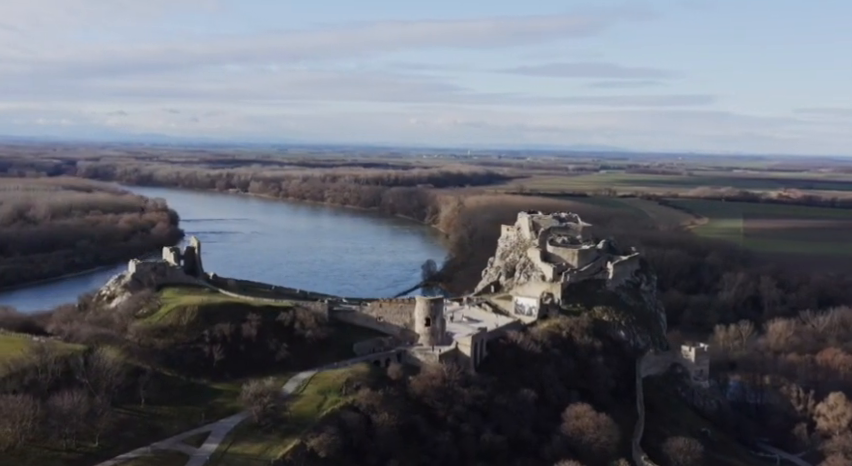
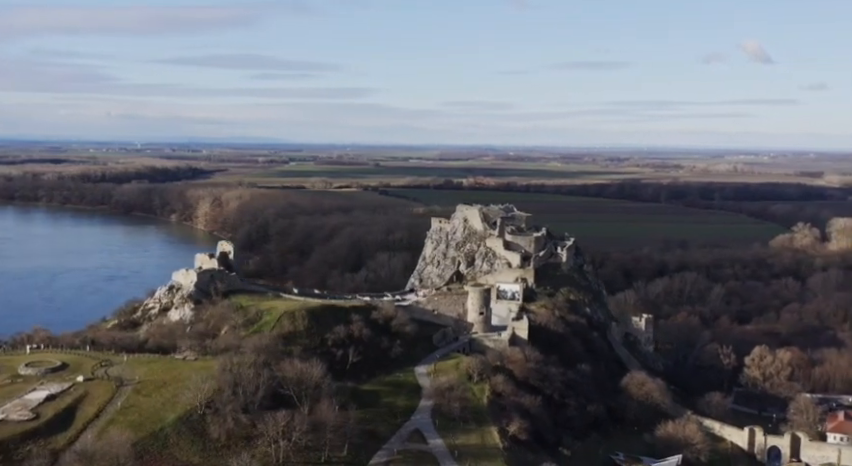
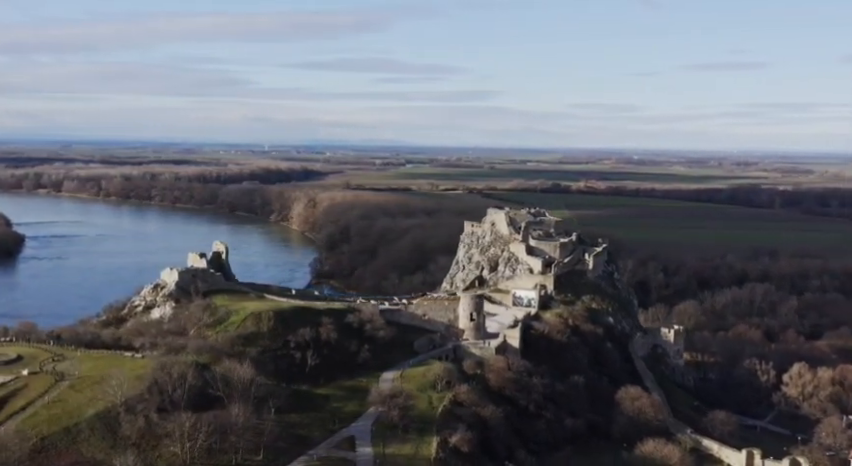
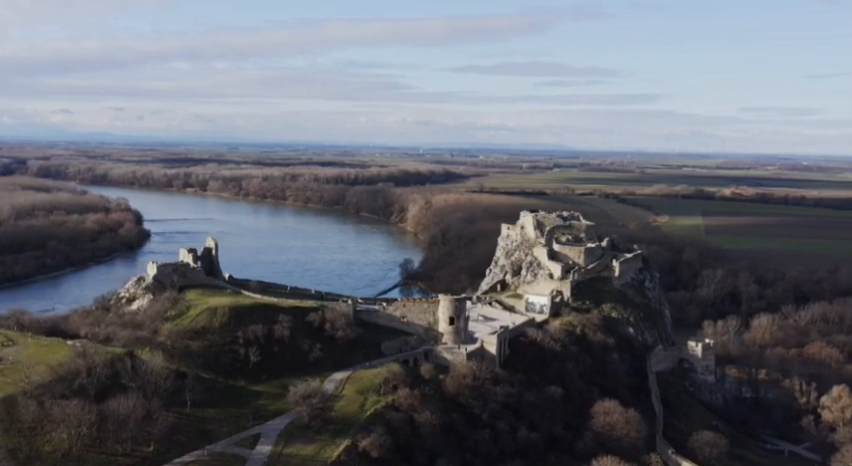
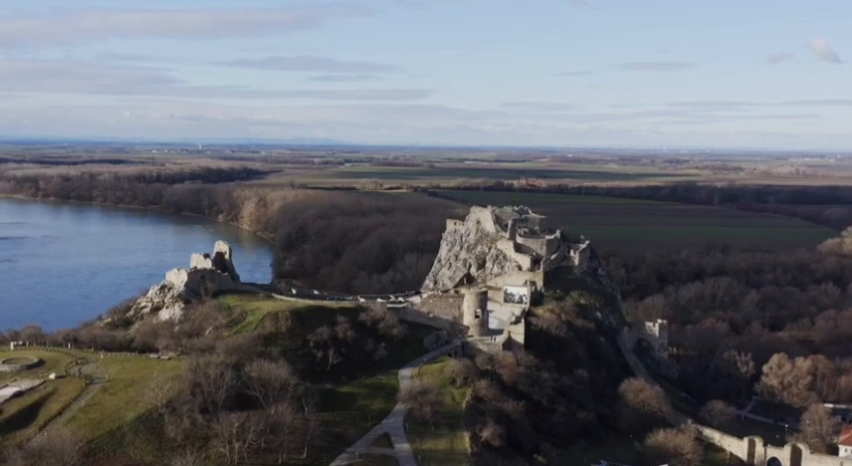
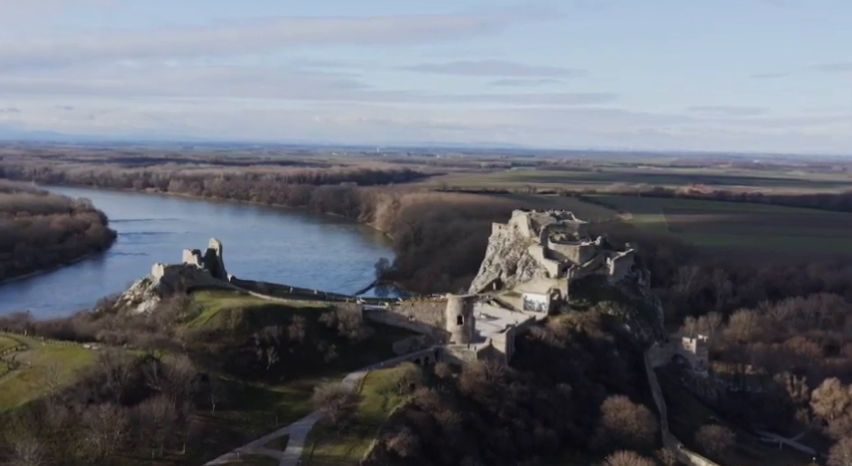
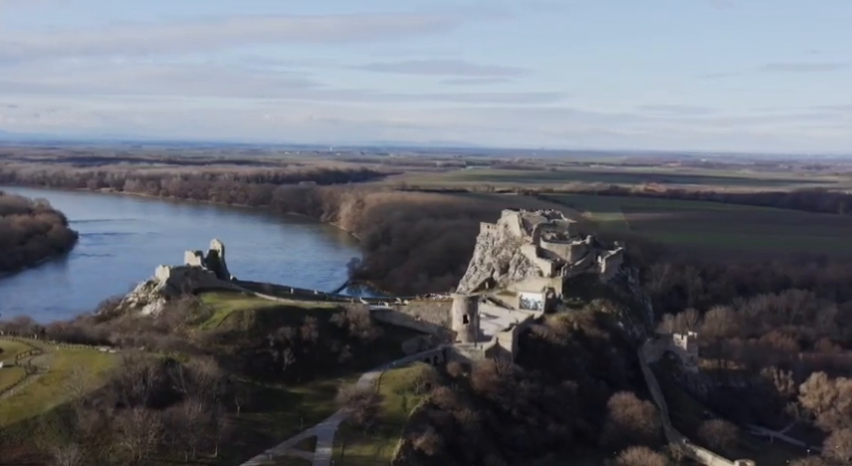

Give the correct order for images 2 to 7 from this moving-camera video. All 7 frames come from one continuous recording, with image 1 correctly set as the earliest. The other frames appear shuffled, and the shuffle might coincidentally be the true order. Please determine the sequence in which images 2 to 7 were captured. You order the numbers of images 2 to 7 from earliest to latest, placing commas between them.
4, 6, 7, 3, 5, 2
